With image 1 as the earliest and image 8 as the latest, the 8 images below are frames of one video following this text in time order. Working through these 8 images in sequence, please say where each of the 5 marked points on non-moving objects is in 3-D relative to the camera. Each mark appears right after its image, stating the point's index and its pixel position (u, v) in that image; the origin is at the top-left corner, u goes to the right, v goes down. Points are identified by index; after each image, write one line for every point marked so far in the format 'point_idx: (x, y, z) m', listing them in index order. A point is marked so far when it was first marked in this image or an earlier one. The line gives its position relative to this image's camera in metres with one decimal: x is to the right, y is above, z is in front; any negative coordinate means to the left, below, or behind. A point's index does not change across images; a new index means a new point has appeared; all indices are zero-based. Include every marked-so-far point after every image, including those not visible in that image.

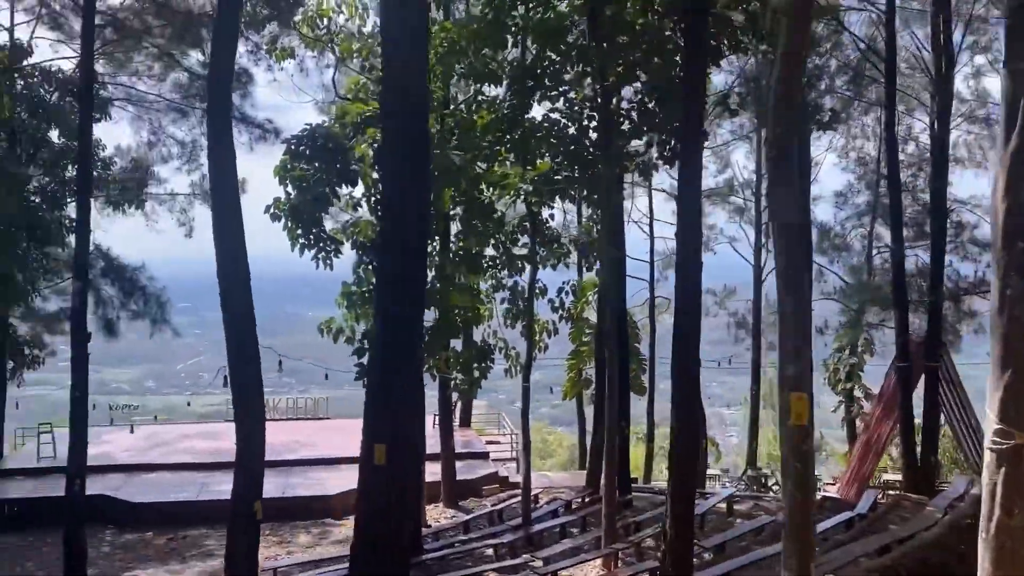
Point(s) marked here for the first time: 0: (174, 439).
0: (-5.9, -2.7, +15.5) m
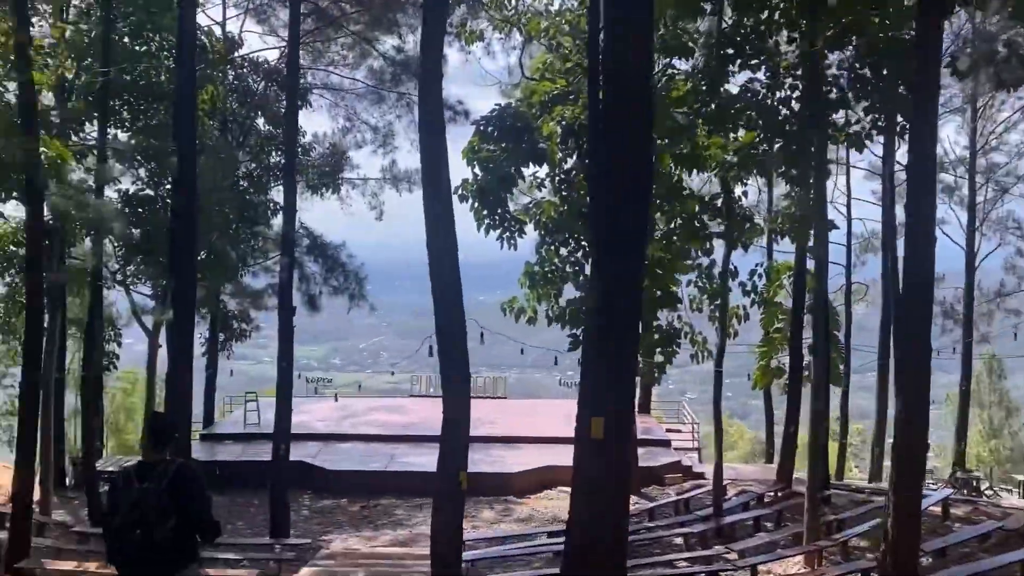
0: (-2.7, -2.3, +16.2) m
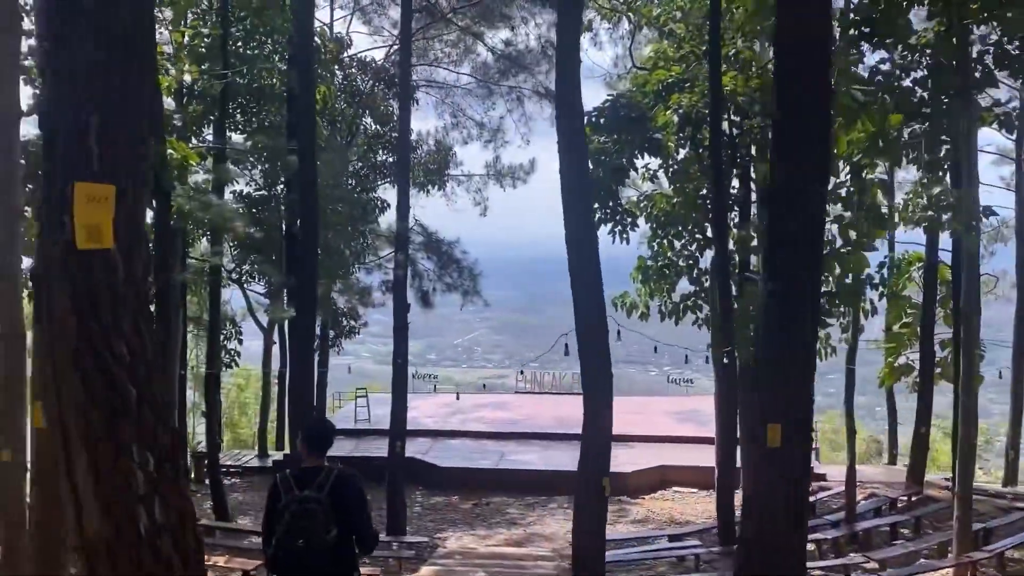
0: (-0.7, -2.2, +16.2) m
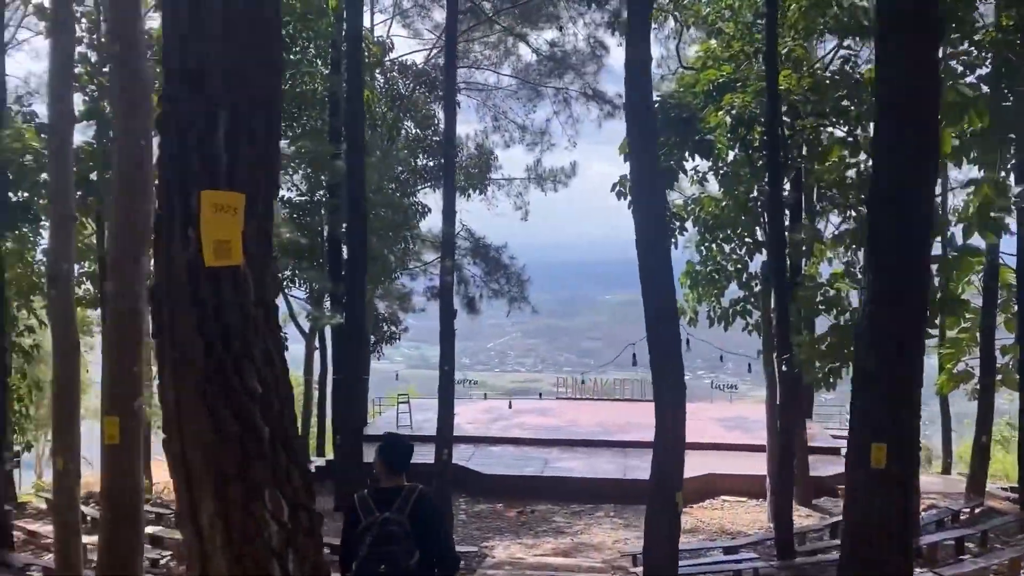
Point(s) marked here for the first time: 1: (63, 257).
0: (0.0, -2.3, +16.0) m
1: (-3.0, +0.2, +5.8) m
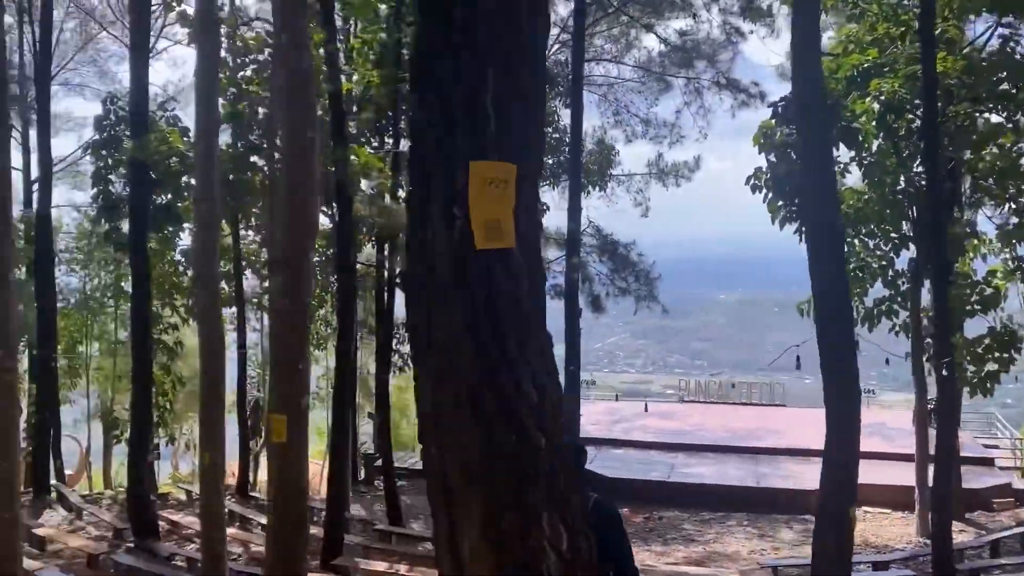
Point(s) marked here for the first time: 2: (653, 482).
0: (+2.2, -2.3, +15.7) m
1: (-2.0, +0.2, +5.9) m
2: (+1.8, -2.5, +11.4) m
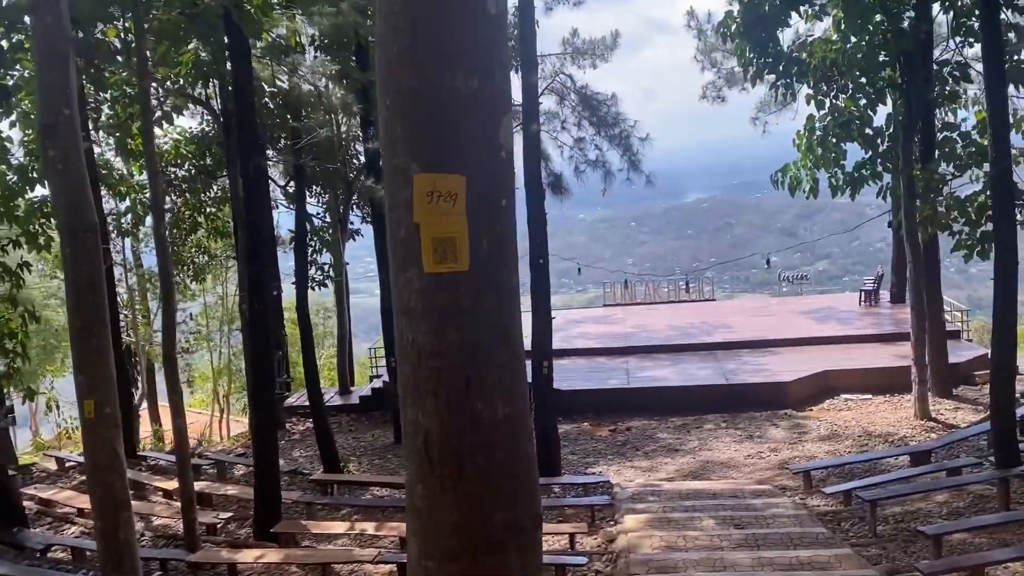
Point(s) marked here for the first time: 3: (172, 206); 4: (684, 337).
0: (+0.9, -0.6, +14.2) m
1: (-2.0, +0.8, +3.8) m
2: (+1.2, -1.2, +10.1) m
3: (-4.8, +1.2, +12.3) m
4: (+2.6, -0.7, +13.0) m
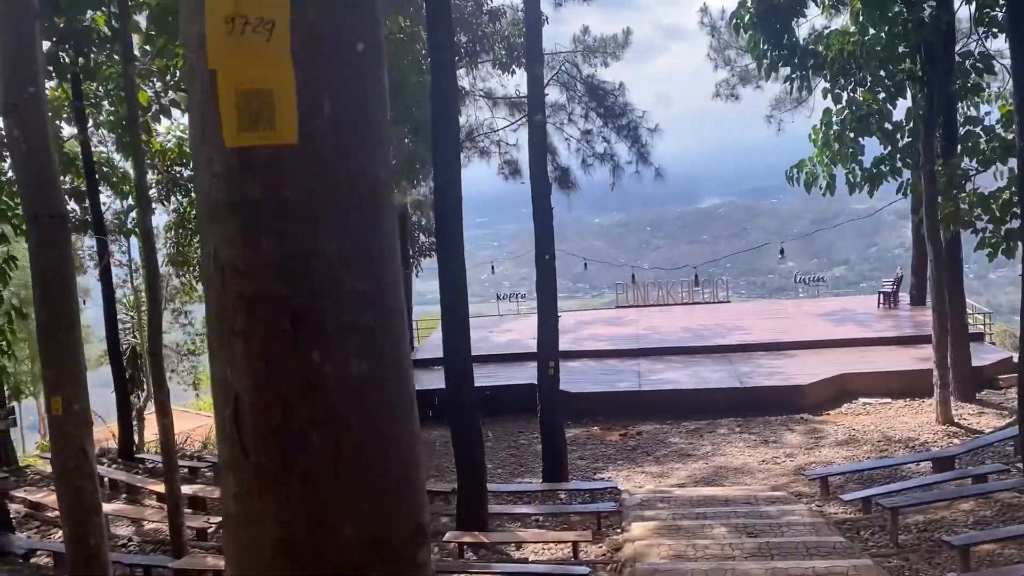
0: (+1.0, -0.6, +14.0) m
1: (-2.0, +0.9, +3.6) m
2: (+1.3, -1.2, +9.8) m
3: (-4.7, +1.1, +12.2) m
4: (+2.7, -0.7, +12.7) m
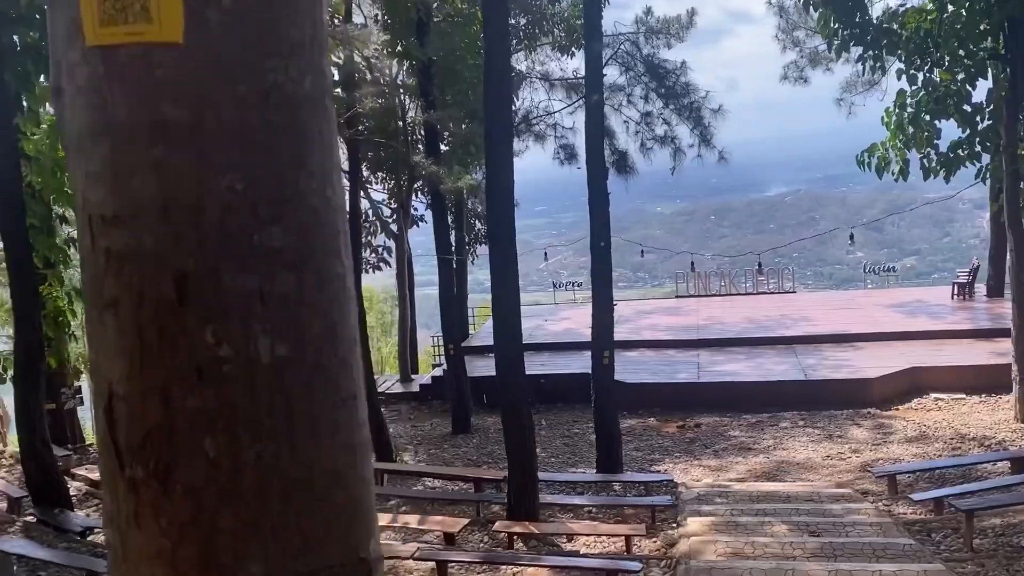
0: (+1.9, -0.5, +13.7) m
1: (-1.8, +1.0, +3.6) m
2: (+1.9, -1.1, +9.5) m
3: (-3.9, +1.4, +12.3) m
4: (+3.5, -0.6, +12.4) m
